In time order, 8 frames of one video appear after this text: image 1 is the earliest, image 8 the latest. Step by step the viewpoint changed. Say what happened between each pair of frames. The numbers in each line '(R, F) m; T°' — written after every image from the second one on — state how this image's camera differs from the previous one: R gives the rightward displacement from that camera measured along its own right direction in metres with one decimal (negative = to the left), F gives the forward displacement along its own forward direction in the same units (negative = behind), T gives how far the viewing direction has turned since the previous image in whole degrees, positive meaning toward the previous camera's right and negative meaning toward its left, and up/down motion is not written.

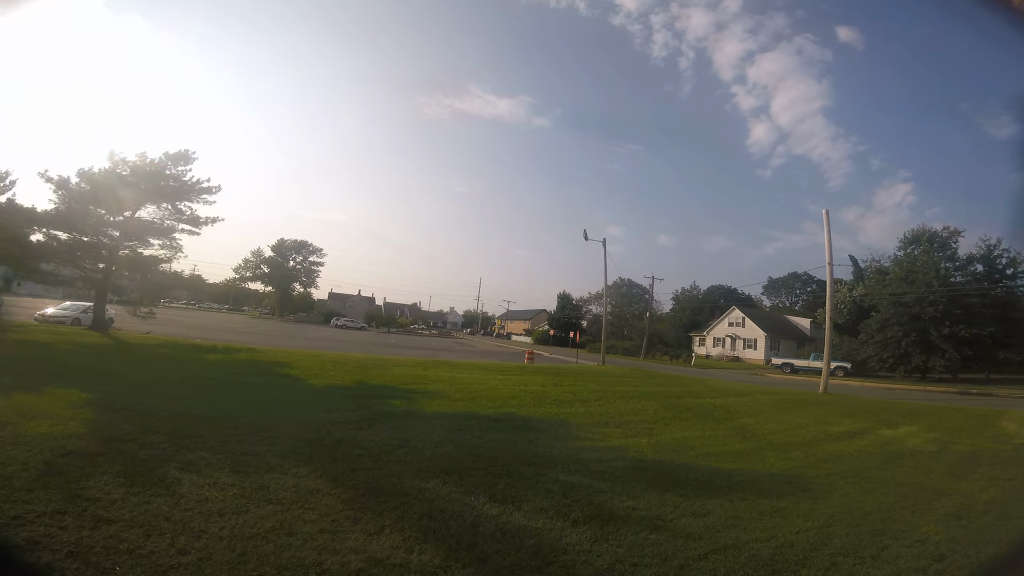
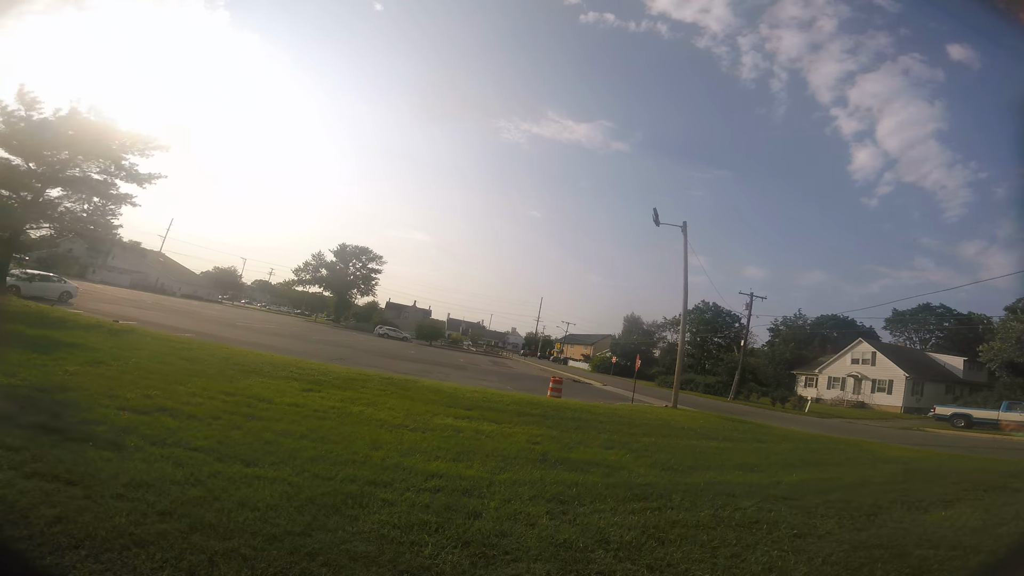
(+2.0, +10.4) m; -9°
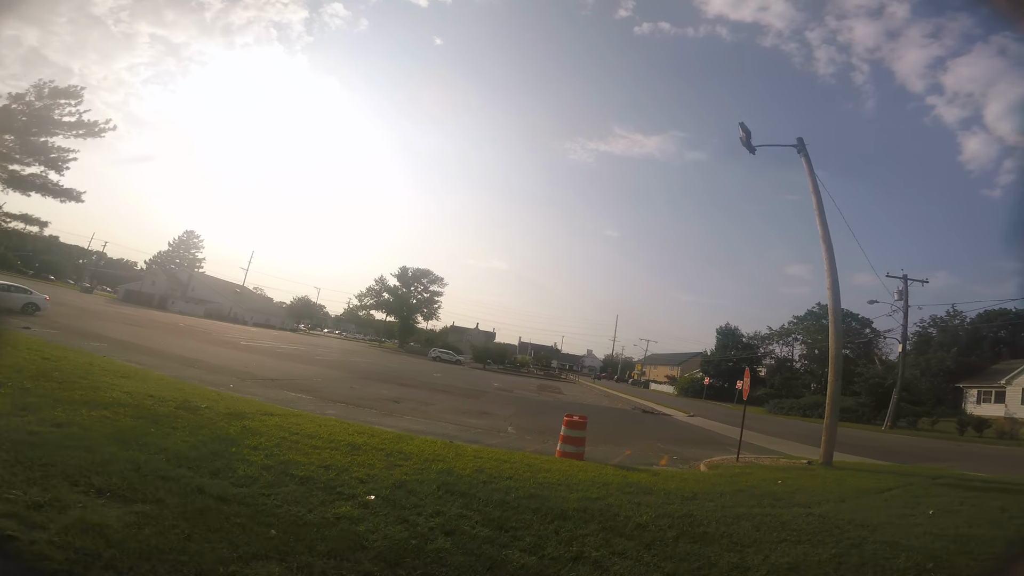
(+2.1, +9.0) m; -9°
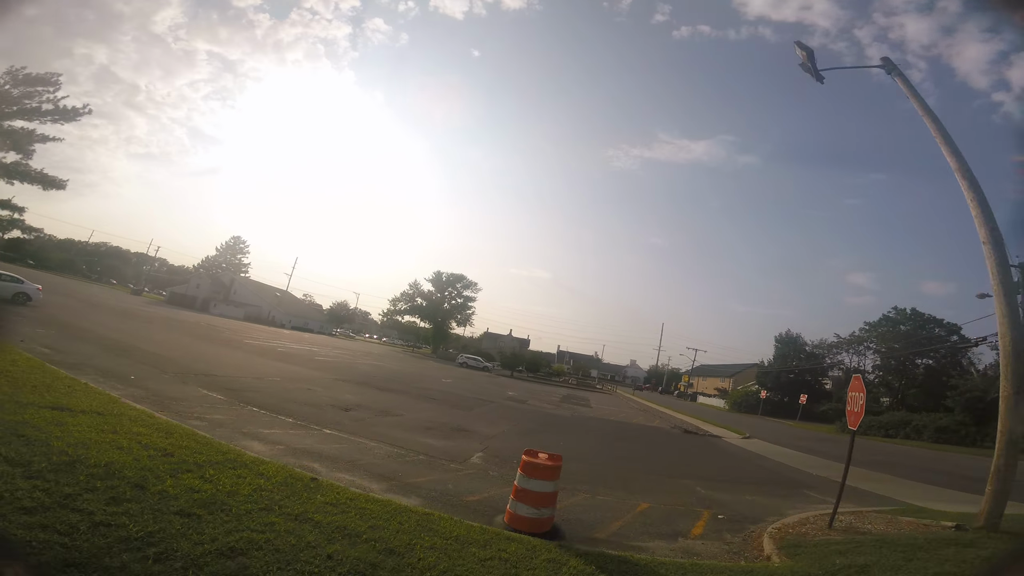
(+1.3, +3.8) m; -5°
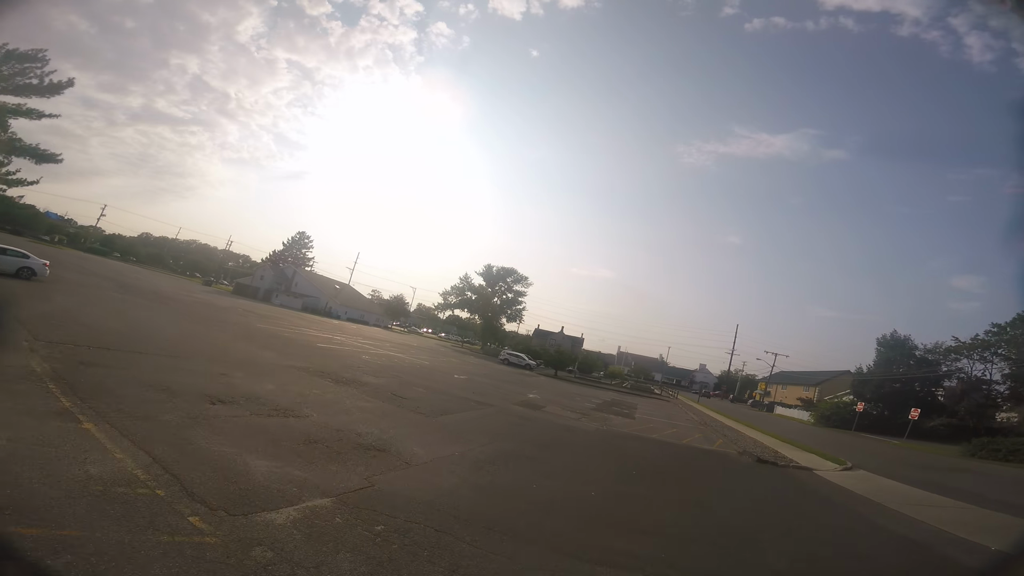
(+1.6, +4.5) m; -7°
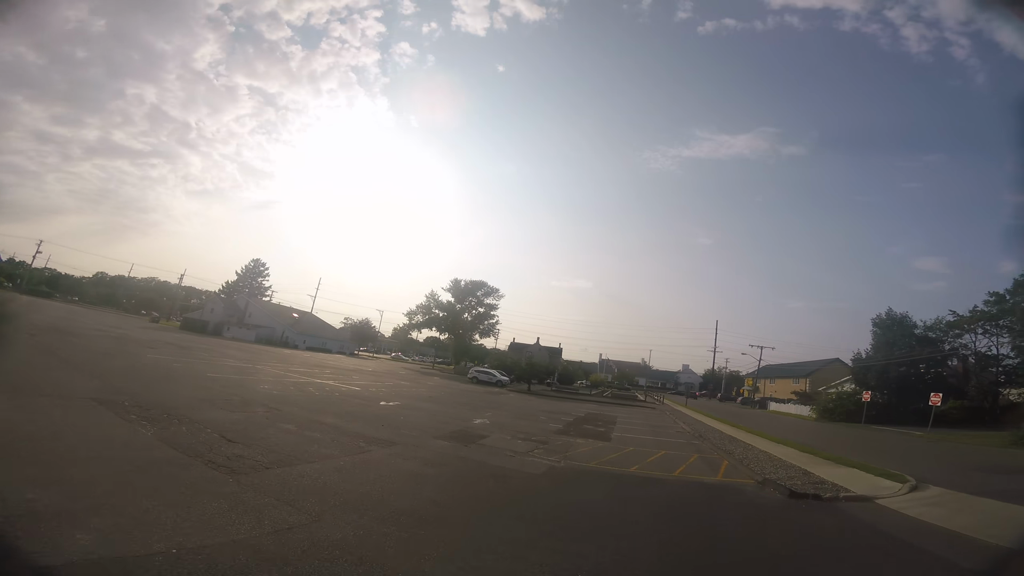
(+1.4, +4.2) m; +2°
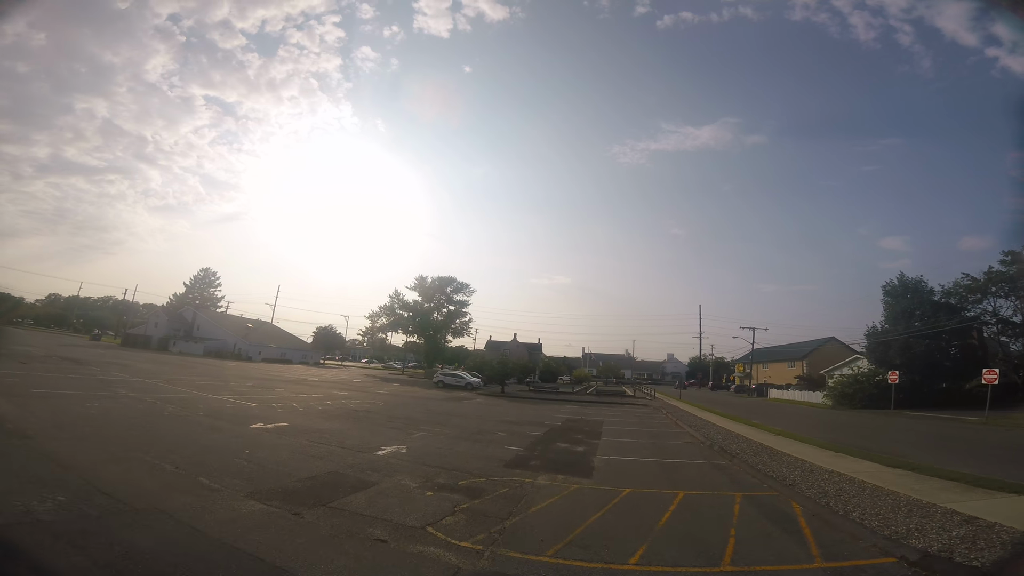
(+1.1, +5.2) m; +2°
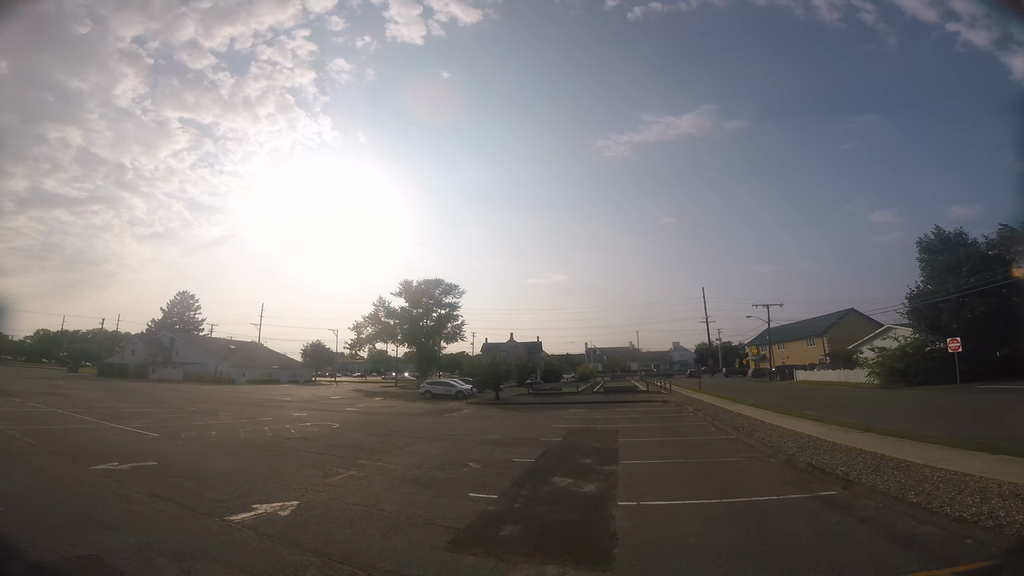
(+0.6, +4.0) m; 0°
